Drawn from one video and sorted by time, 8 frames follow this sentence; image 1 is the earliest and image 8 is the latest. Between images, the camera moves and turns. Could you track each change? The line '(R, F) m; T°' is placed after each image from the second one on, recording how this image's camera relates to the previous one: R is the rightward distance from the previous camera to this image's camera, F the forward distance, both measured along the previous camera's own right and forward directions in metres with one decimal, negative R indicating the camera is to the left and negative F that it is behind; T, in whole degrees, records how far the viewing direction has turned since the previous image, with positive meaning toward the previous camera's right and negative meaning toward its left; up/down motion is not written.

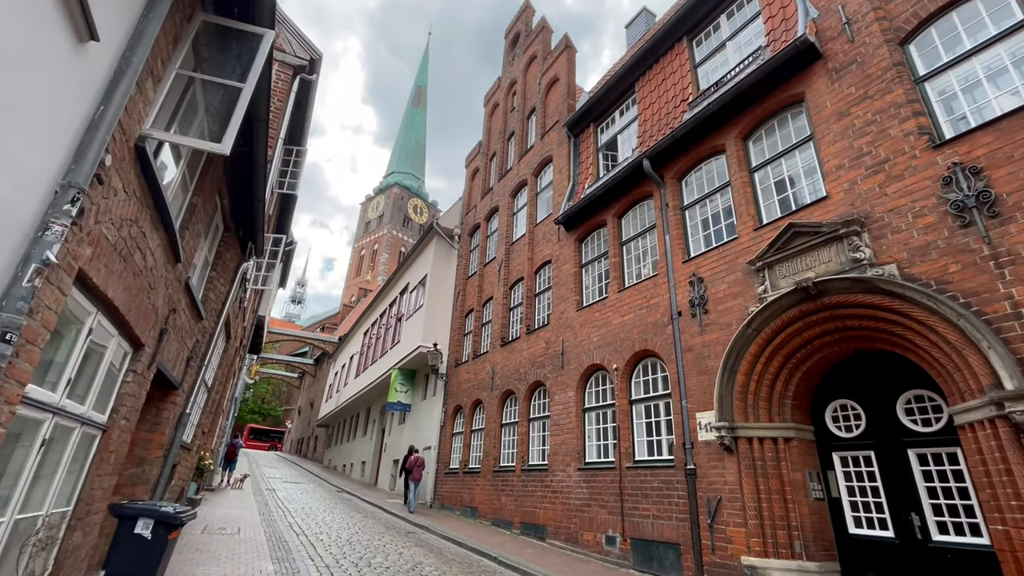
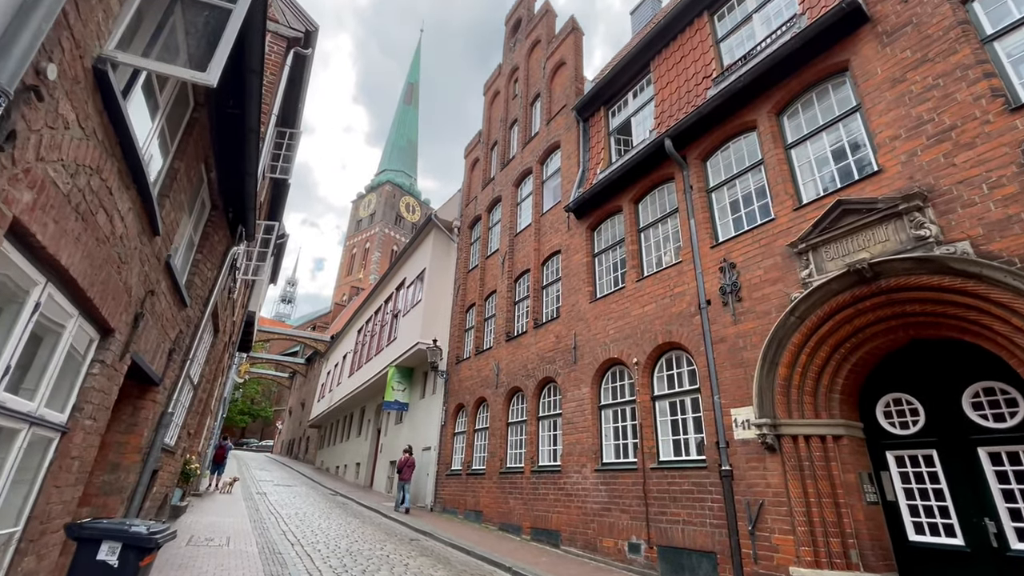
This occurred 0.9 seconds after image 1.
(-0.4, +0.7) m; +1°
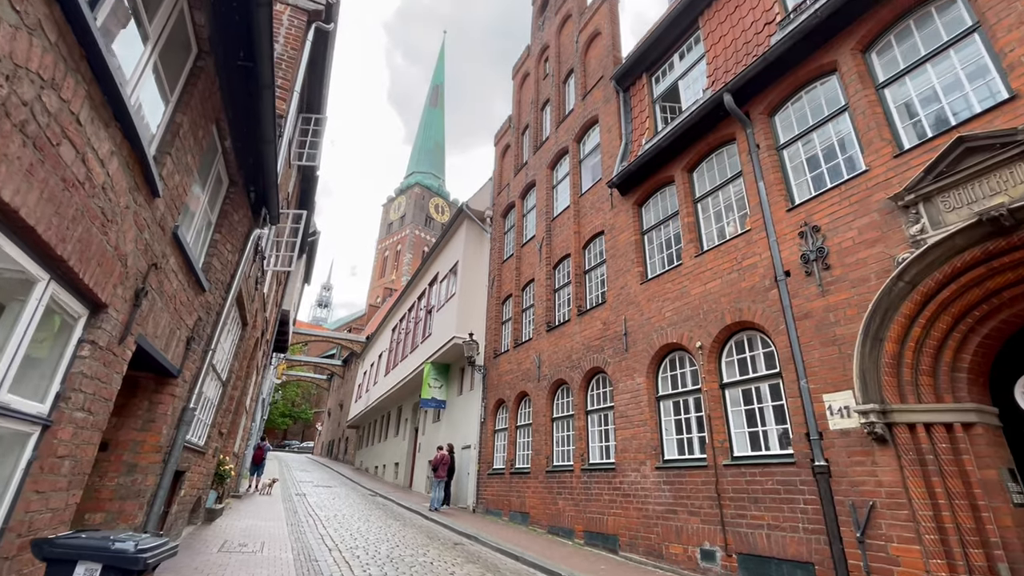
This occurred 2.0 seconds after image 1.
(-0.3, +0.8) m; -4°
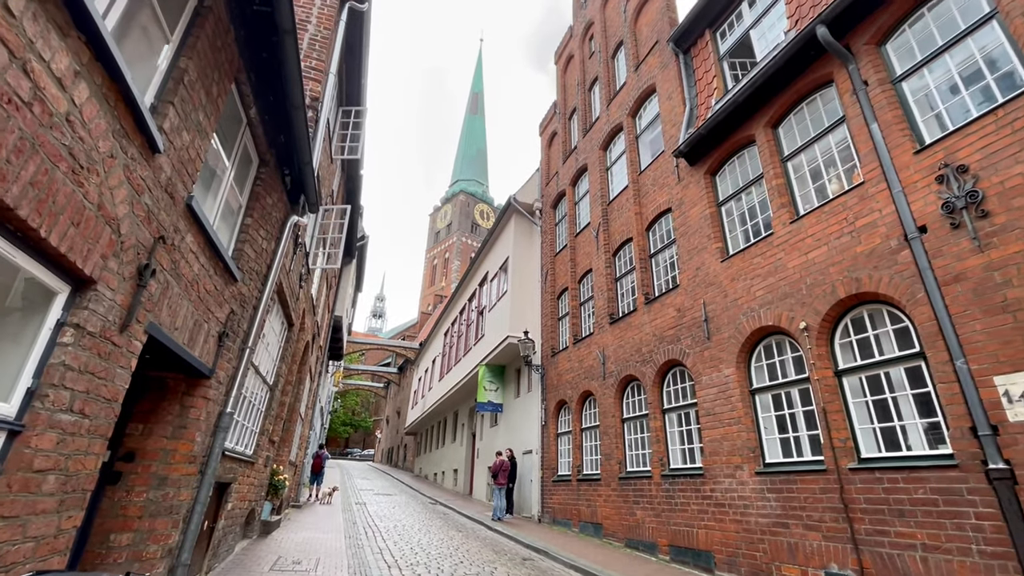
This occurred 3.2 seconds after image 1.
(-0.2, +0.9) m; -6°
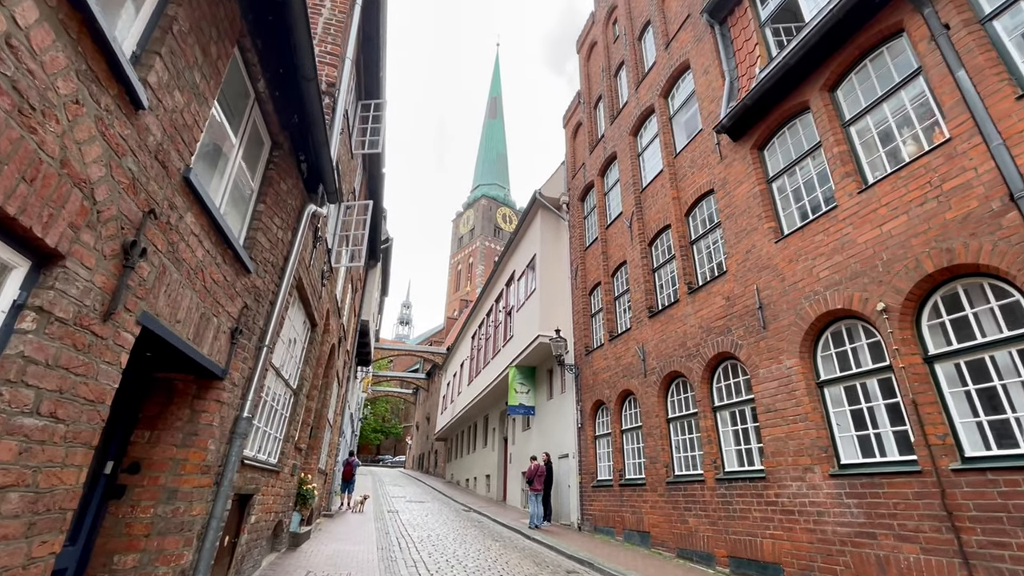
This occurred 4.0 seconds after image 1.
(-0.2, +0.6) m; -3°
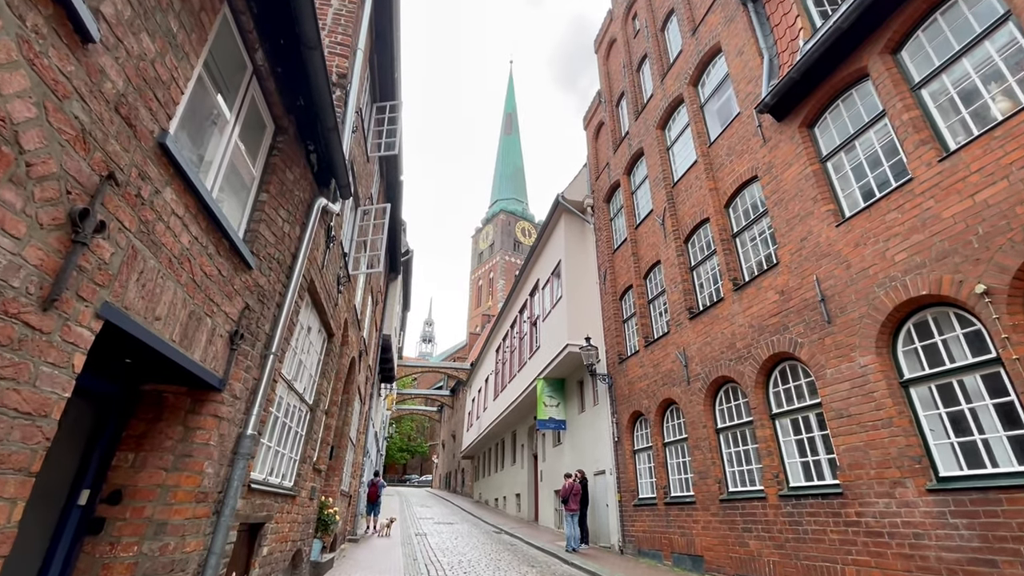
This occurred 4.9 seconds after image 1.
(-0.2, +0.7) m; -2°
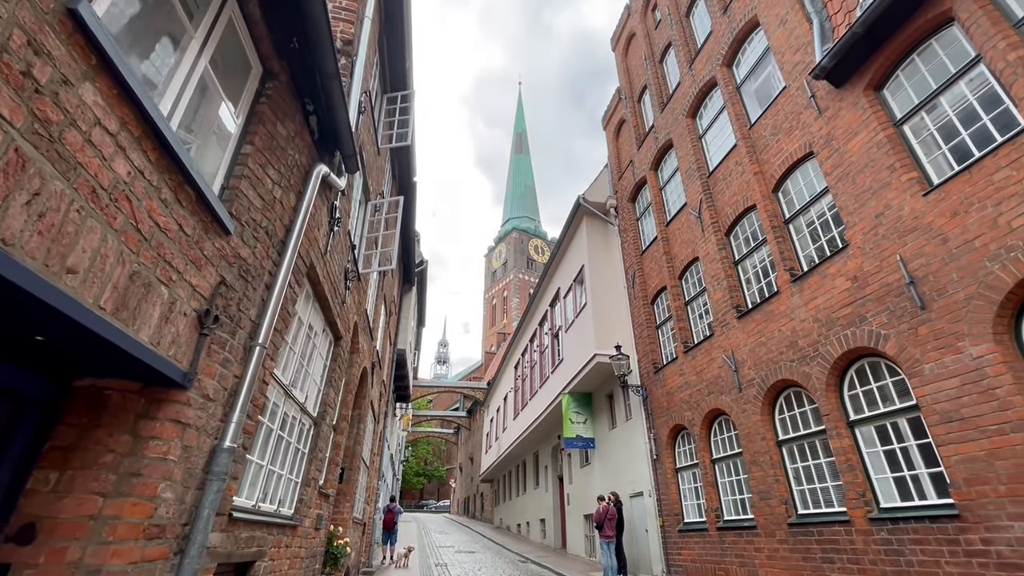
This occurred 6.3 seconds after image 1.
(-0.2, +0.9) m; -2°
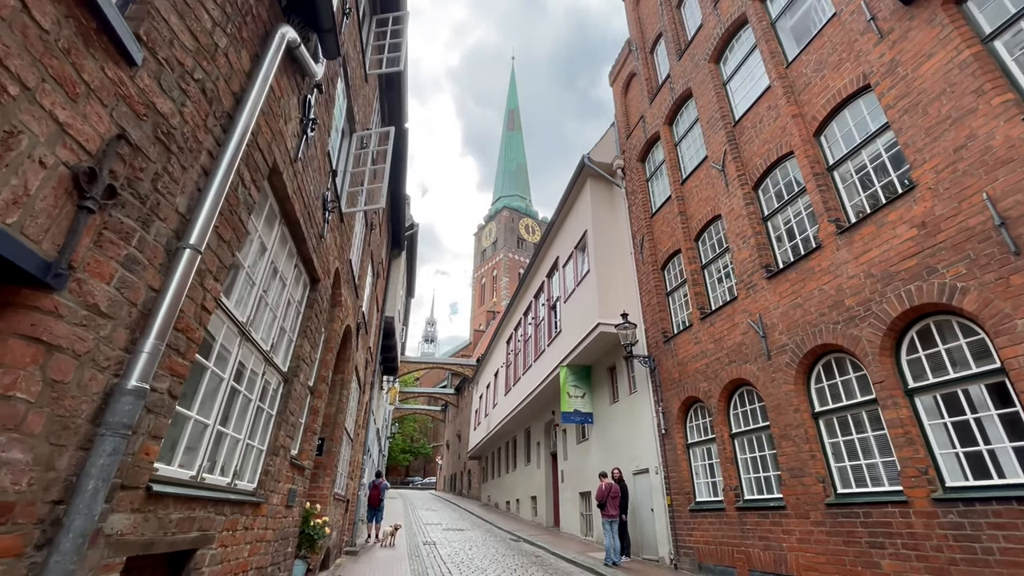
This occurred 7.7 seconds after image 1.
(-0.3, +1.0) m; +1°
